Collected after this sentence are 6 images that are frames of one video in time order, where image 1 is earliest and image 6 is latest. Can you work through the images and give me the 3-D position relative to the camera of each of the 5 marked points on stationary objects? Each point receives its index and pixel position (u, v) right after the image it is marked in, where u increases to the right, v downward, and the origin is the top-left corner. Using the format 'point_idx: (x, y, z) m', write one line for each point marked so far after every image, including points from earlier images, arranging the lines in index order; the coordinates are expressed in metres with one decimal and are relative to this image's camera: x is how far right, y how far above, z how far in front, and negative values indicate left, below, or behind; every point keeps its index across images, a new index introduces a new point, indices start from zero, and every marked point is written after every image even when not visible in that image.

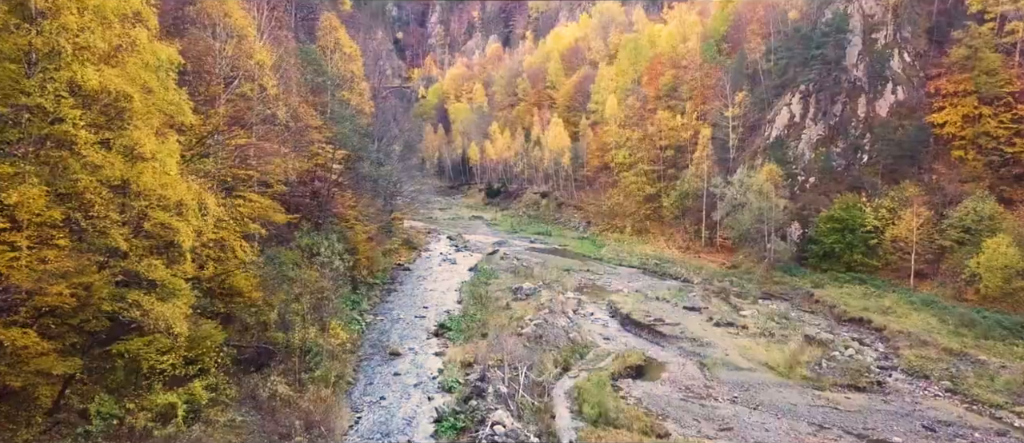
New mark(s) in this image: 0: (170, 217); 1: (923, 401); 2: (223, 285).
0: (-7.3, +0.1, +14.1) m
1: (+12.2, -5.3, +19.8) m
2: (-8.6, -1.9, +20.3) m
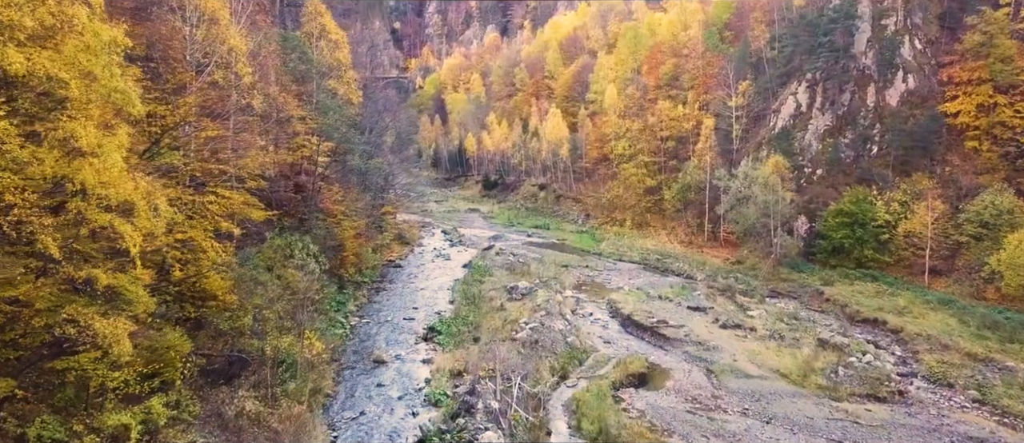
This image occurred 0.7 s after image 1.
0: (-7.5, 0.0, +12.5) m
1: (+12.0, -5.3, +18.3) m
2: (-8.8, -1.8, +18.7) m
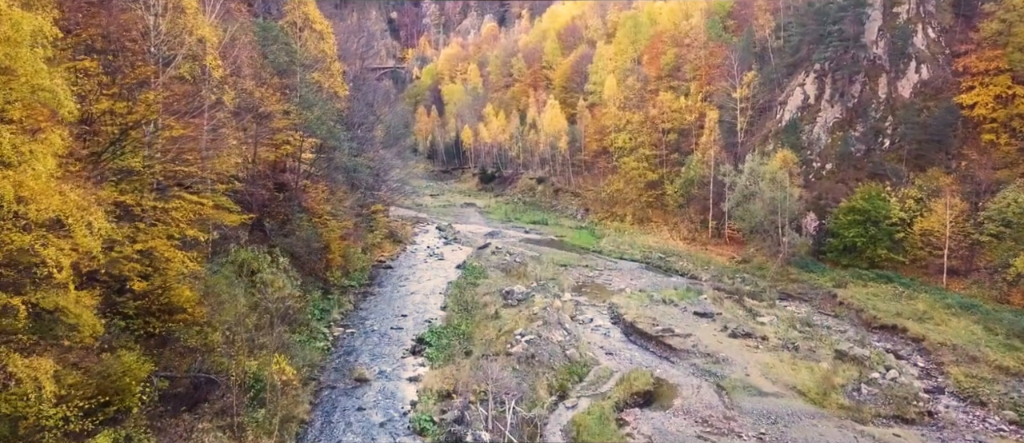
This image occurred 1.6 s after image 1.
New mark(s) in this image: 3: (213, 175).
0: (-7.6, -0.3, +10.8) m
1: (+11.8, -5.4, +16.7) m
2: (-9.0, -2.0, +17.0) m
3: (-8.9, +1.4, +19.9) m
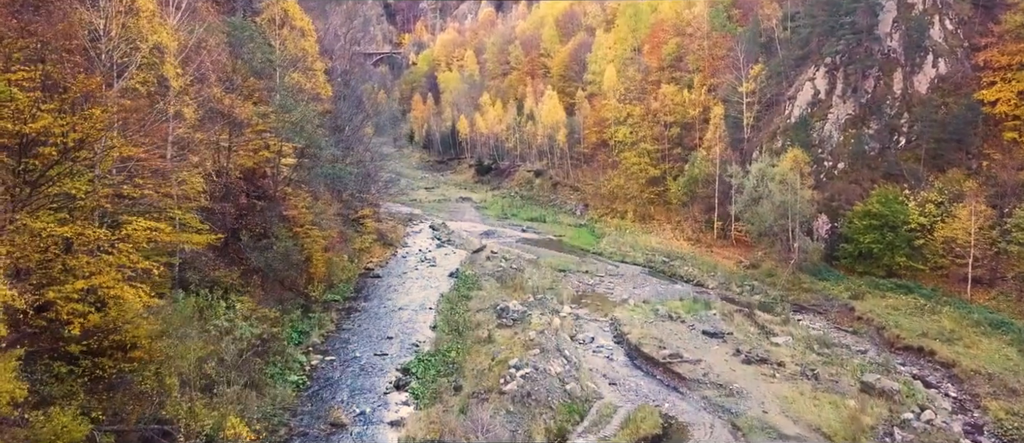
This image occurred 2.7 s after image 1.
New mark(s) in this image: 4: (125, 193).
0: (-7.8, -1.1, +8.8) m
1: (+11.7, -6.0, +14.8) m
2: (-9.1, -2.7, +15.0) m
3: (-9.1, +0.7, +17.8) m
4: (-9.4, +0.7, +16.3) m
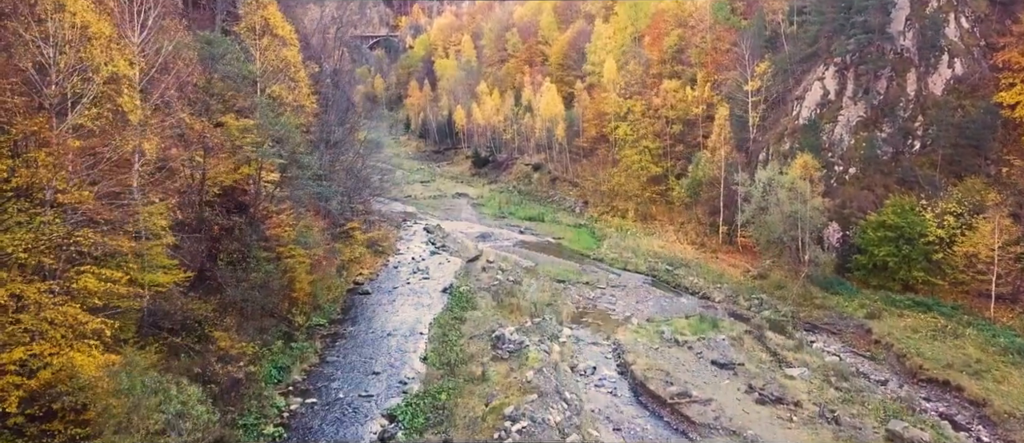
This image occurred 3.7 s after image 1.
0: (-7.9, -2.4, +7.1) m
1: (+11.6, -7.1, +13.3) m
2: (-9.2, -3.9, +13.4) m
3: (-9.2, -0.4, +16.1) m
4: (-9.6, -0.4, +14.6) m
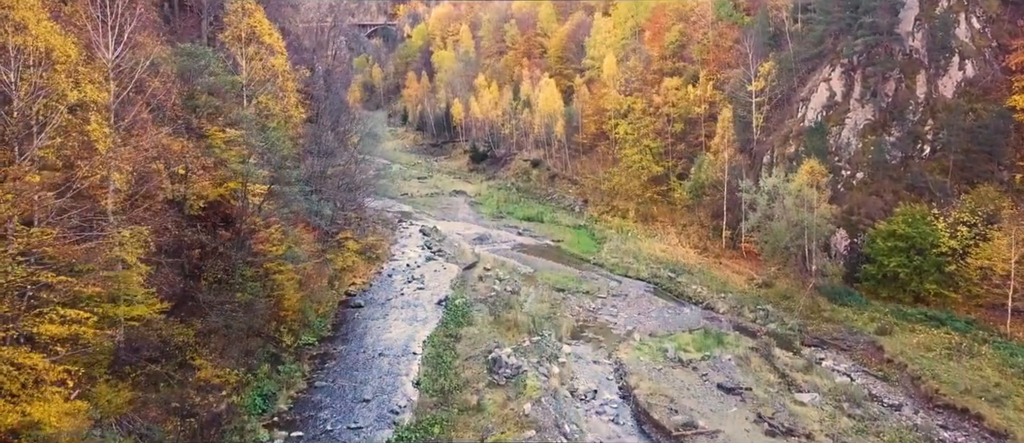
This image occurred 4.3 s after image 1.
0: (-8.0, -3.2, +6.1) m
1: (+11.5, -7.8, +12.3) m
2: (-9.3, -4.7, +12.3) m
3: (-9.3, -1.1, +15.0) m
4: (-9.7, -1.2, +13.5) m
